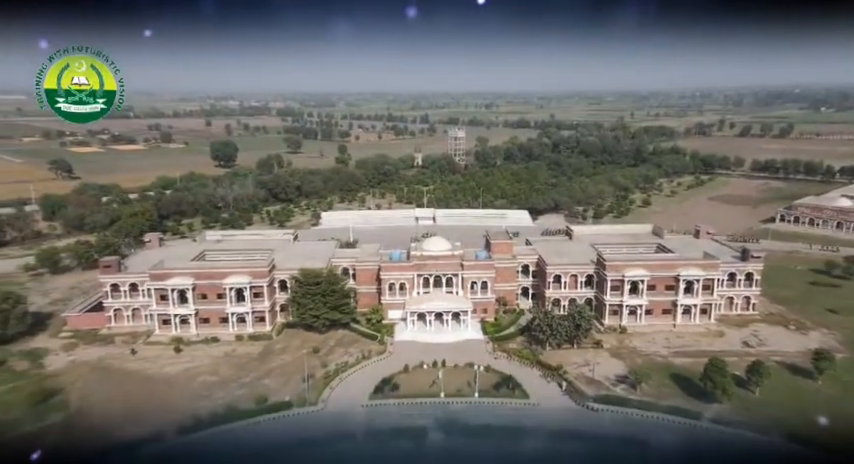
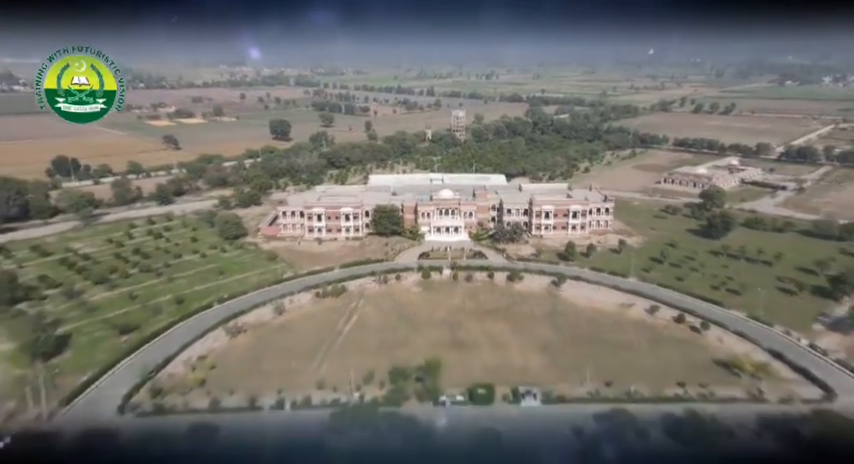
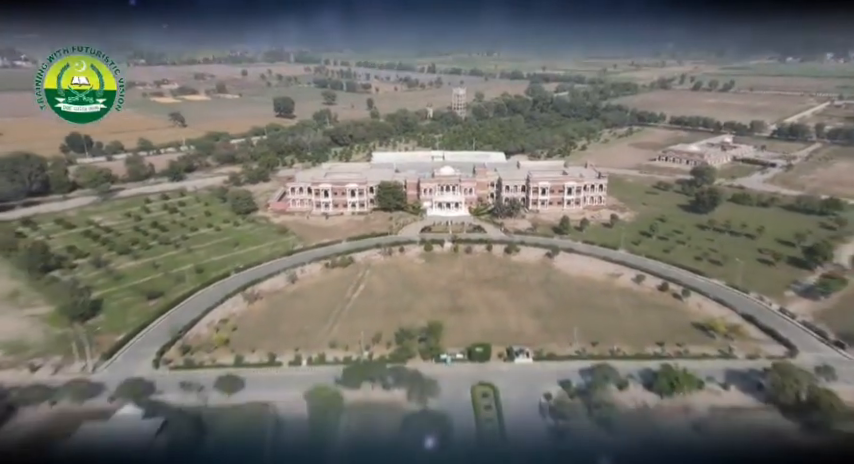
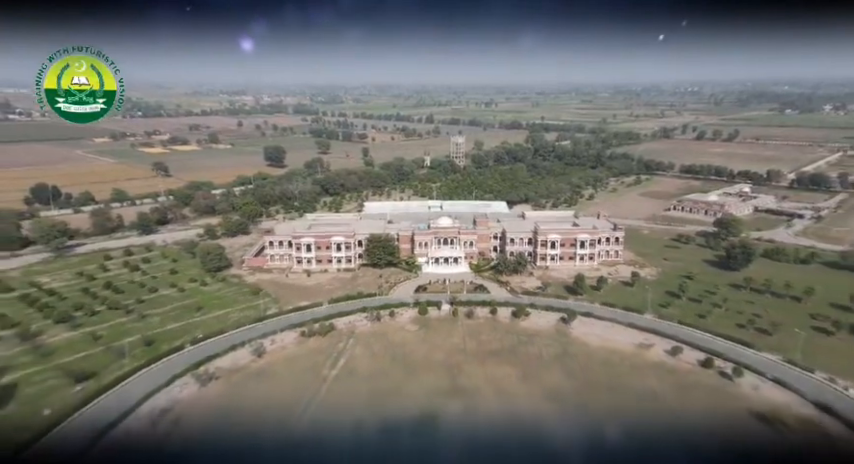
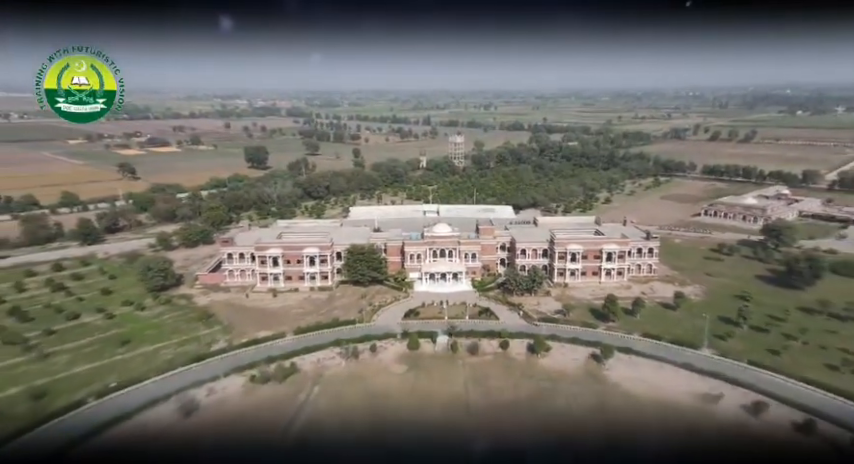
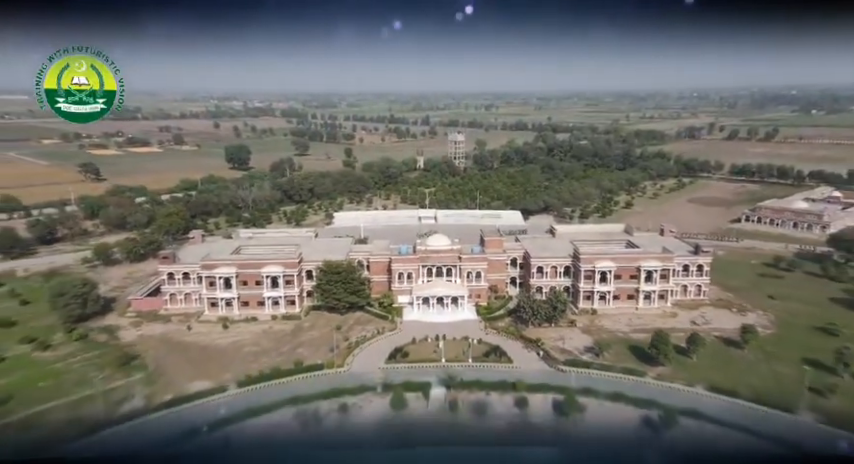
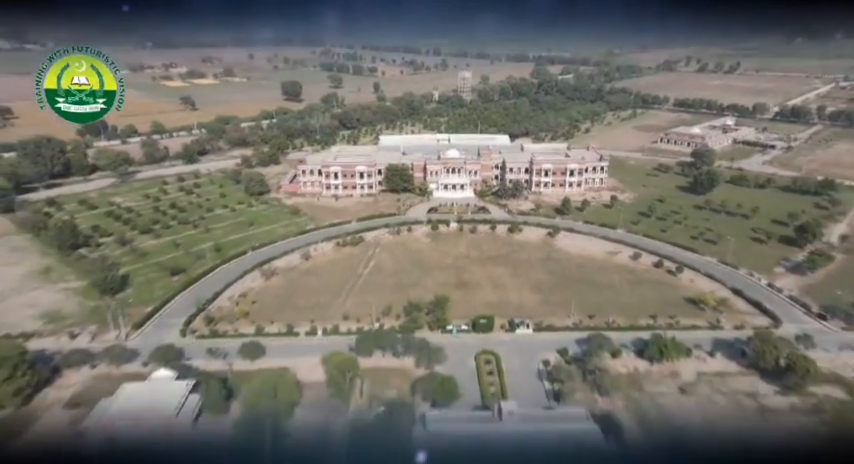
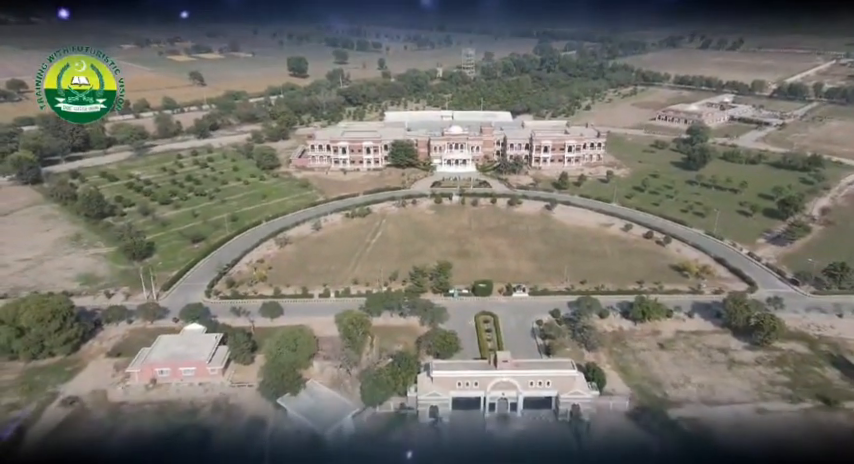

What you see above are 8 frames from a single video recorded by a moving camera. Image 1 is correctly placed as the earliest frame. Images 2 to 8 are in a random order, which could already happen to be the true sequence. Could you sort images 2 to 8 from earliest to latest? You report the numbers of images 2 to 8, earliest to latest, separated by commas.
6, 5, 4, 2, 3, 7, 8
